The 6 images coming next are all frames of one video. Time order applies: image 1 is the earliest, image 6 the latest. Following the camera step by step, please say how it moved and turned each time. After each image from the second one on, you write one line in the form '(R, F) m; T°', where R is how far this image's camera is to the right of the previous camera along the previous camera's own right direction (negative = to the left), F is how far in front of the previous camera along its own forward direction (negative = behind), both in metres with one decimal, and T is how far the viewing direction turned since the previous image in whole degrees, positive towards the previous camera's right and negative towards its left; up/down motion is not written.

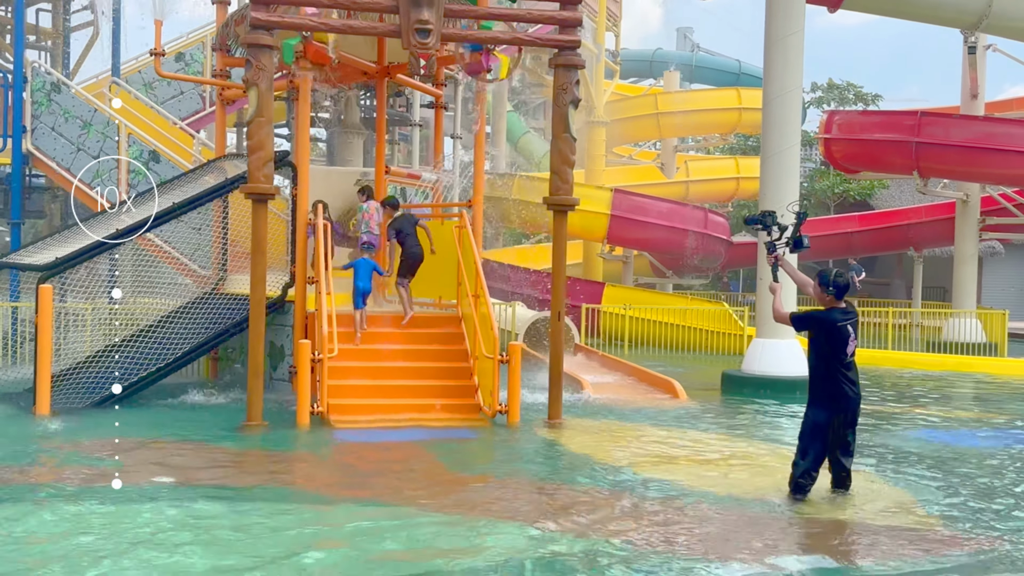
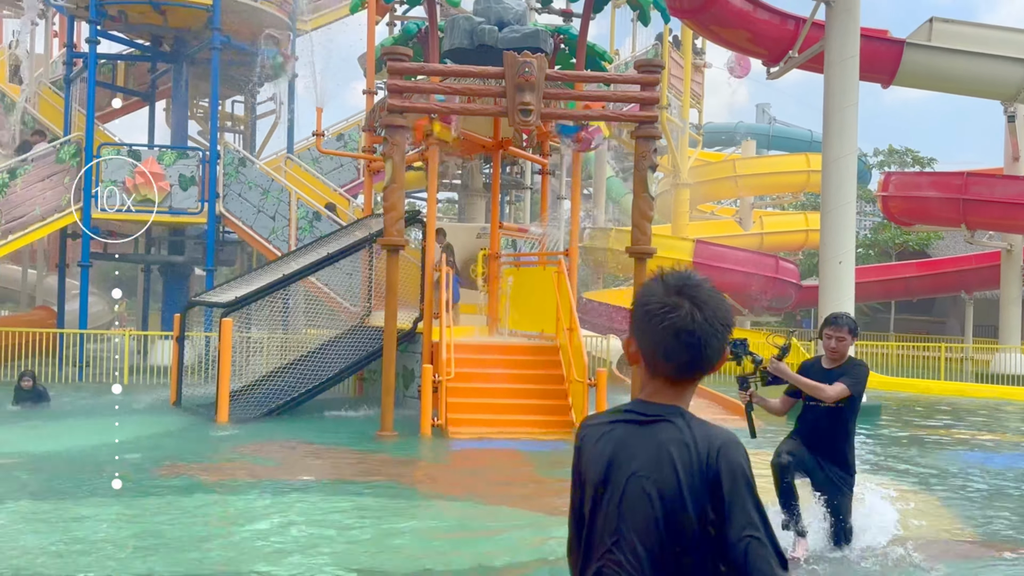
(+0.3, -1.9) m; -8°
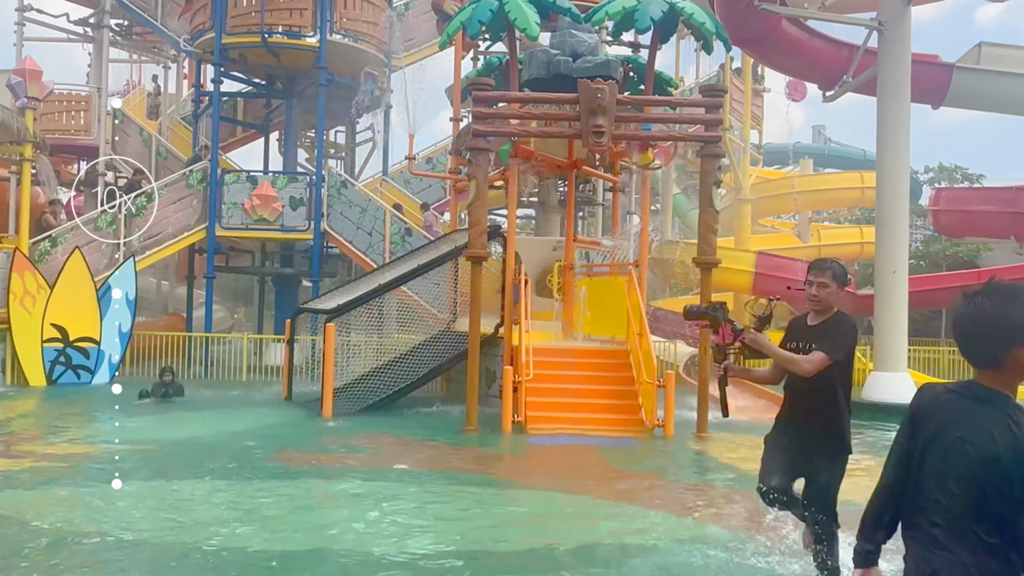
(0.0, -1.2) m; -5°
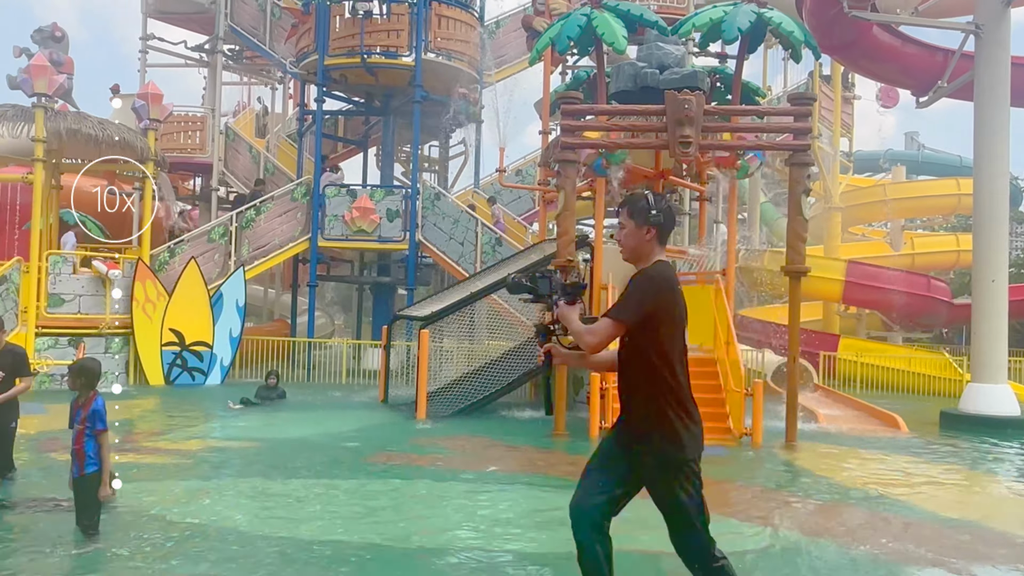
(-0.1, -0.4) m; -6°
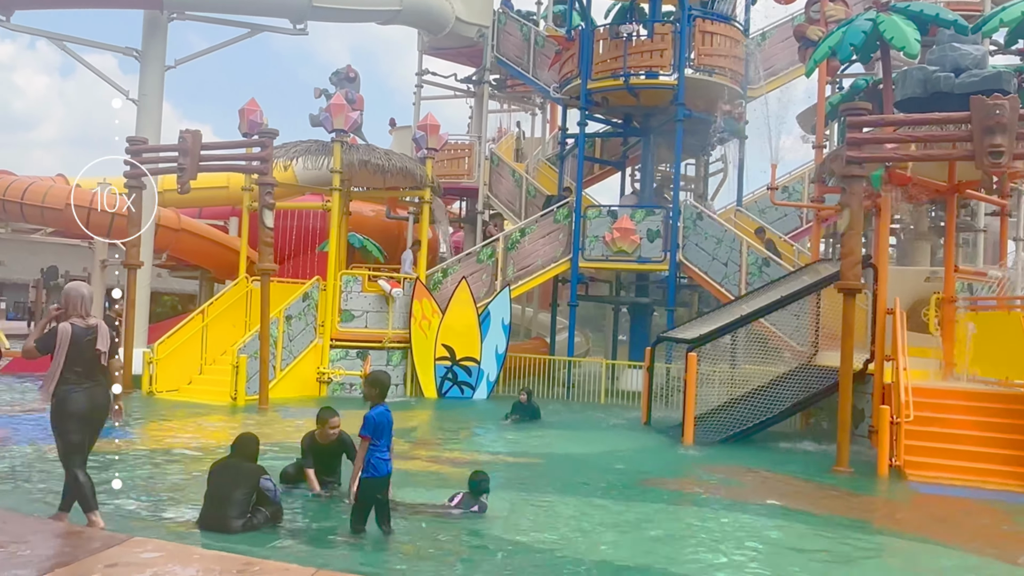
(-0.5, 0.0) m; -16°
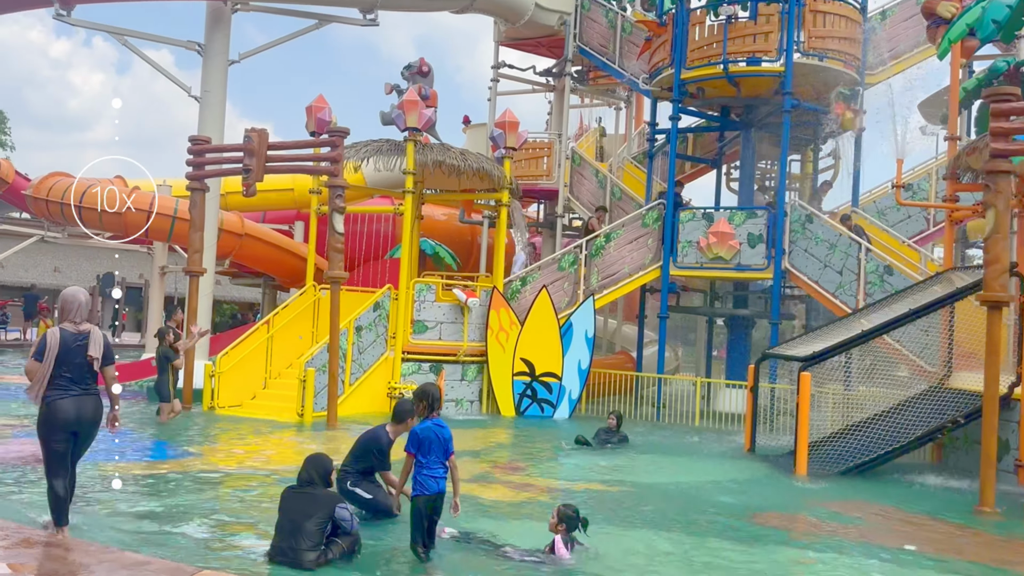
(-0.3, +1.3) m; -5°
